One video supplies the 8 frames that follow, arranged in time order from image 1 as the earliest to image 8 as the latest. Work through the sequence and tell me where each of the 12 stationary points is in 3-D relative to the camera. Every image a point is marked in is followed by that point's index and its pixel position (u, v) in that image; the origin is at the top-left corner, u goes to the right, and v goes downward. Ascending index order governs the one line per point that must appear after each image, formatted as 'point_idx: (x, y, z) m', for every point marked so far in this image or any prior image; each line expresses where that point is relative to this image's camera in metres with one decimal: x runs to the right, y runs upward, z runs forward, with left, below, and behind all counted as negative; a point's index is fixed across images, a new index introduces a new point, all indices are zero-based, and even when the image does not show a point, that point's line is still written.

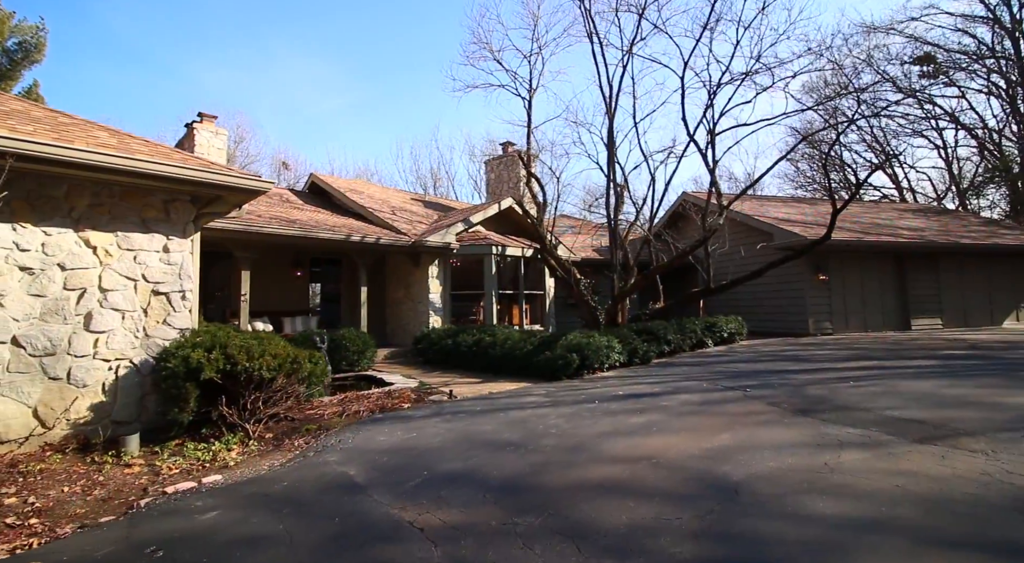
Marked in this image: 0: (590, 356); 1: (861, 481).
0: (+0.9, -0.9, +6.9) m
1: (+1.6, -0.9, +2.8) m
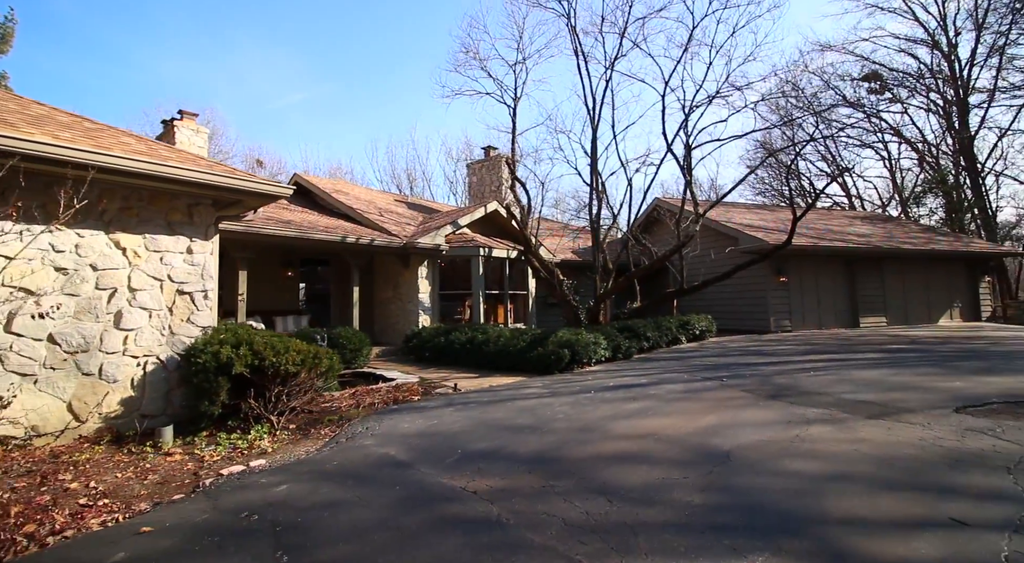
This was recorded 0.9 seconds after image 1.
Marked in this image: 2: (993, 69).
0: (+0.9, -0.9, +7.6) m
1: (+1.8, -1.0, +3.5) m
2: (+14.3, +6.2, +17.5) m
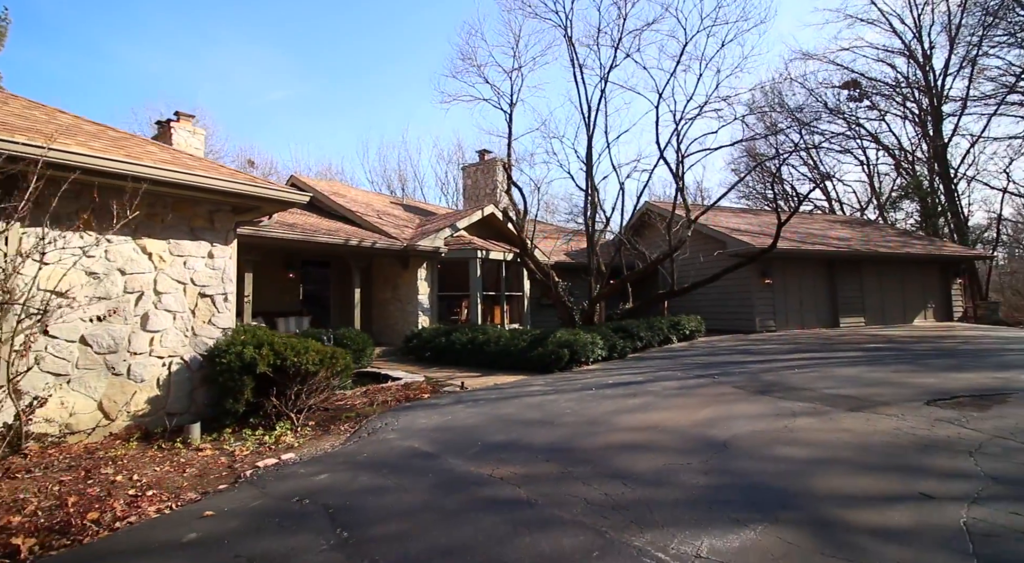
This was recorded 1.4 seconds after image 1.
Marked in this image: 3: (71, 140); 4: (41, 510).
0: (+0.9, -0.9, +8.0) m
1: (+2.0, -1.0, +3.9) m
2: (+14.0, +6.2, +18.2) m
3: (-4.1, +1.4, +5.5) m
4: (-2.9, -1.4, +3.6) m
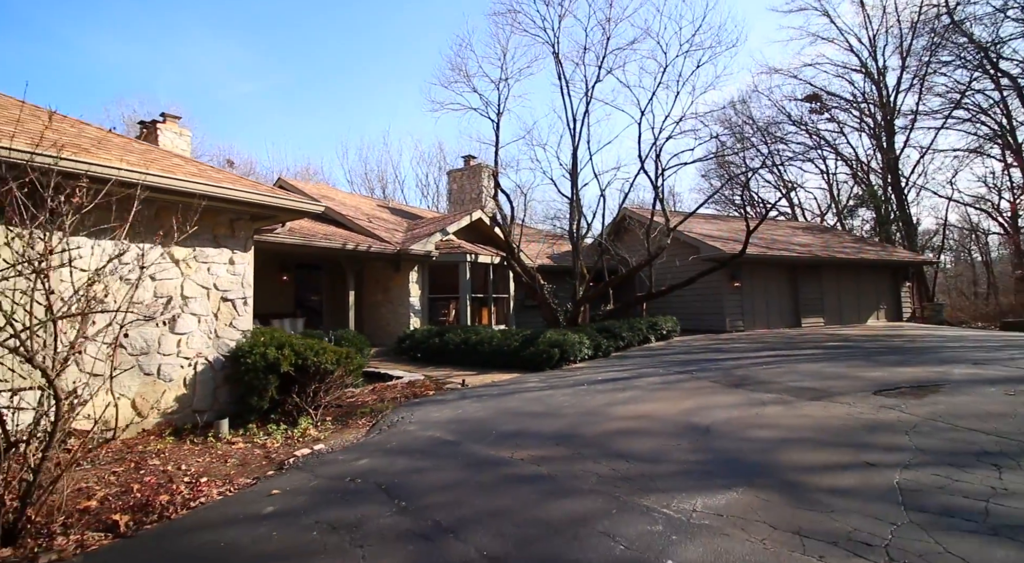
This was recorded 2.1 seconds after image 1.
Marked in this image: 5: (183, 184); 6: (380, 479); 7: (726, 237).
0: (+0.8, -1.0, +8.6) m
1: (+2.1, -1.1, +4.6) m
2: (+13.4, +6.1, +19.5) m
3: (-4.0, +1.3, +5.9) m
4: (-2.8, -1.5, +4.1) m
5: (-3.3, +1.0, +5.9) m
6: (-0.9, -1.3, +4.0) m
7: (+4.7, +1.0, +13.0) m
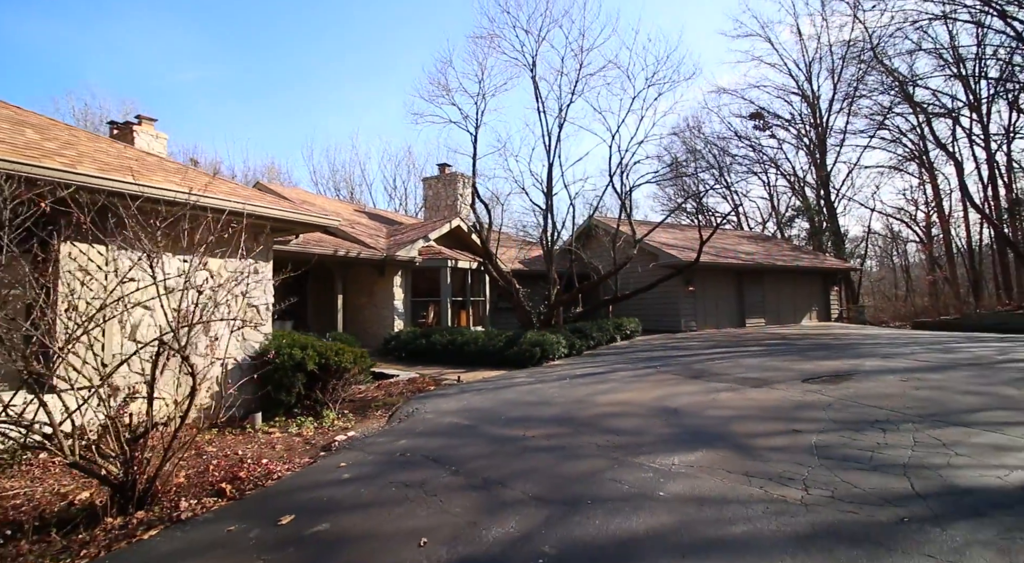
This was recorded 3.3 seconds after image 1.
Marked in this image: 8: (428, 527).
0: (+0.6, -1.1, +9.7) m
1: (+2.2, -1.2, +5.8) m
2: (+12.2, +6.0, +21.6) m
3: (-4.0, +1.2, +6.7) m
4: (-2.6, -1.6, +4.9) m
5: (-3.3, +0.9, +6.7) m
6: (-0.7, -1.4, +5.0) m
7: (+4.1, +0.9, +14.4) m
8: (-0.5, -1.4, +3.3) m
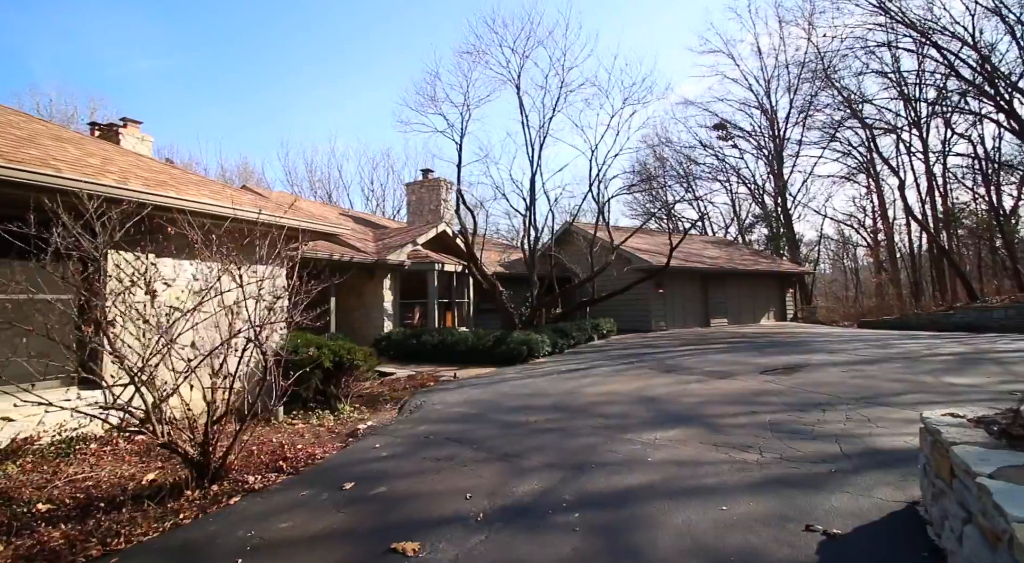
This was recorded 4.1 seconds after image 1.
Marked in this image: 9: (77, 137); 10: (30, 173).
0: (+0.4, -1.2, +10.6) m
1: (+2.2, -1.3, +6.9) m
2: (+11.4, +6.0, +23.2) m
3: (-4.1, +1.1, +7.3) m
4: (-2.6, -1.7, +5.7) m
5: (-3.3, +0.8, +7.4) m
6: (-0.7, -1.5, +5.8) m
7: (+3.6, +0.8, +15.5) m
8: (-0.3, -1.4, +4.2) m
9: (-5.4, +1.8, +7.4) m
10: (-4.4, +1.0, +5.3) m
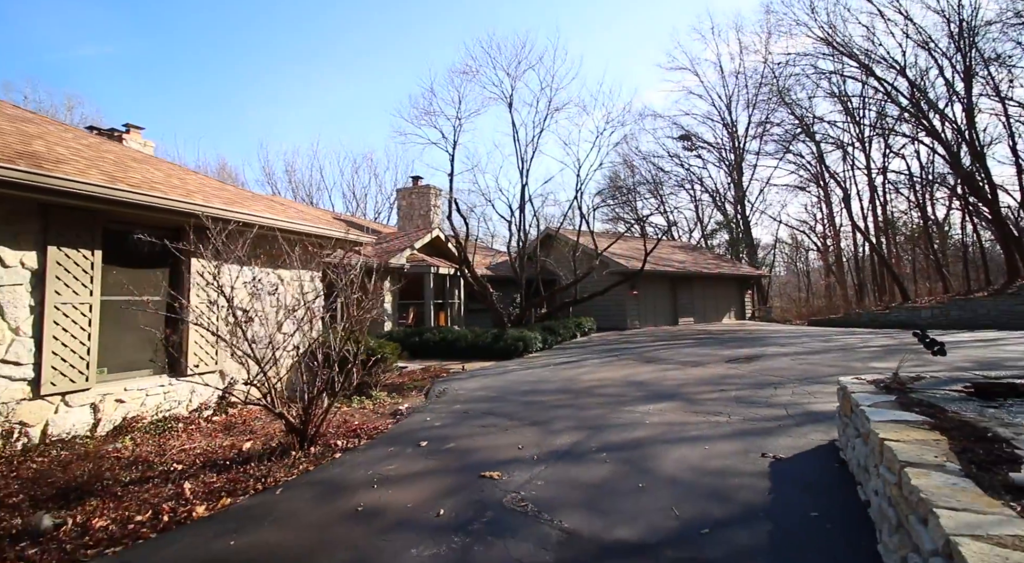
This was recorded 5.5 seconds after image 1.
0: (+0.3, -1.2, +12.1) m
1: (+2.4, -1.3, +8.4) m
2: (+10.6, +5.9, +25.2) m
3: (-3.9, +1.1, +8.5) m
4: (-2.3, -1.7, +7.0) m
5: (-3.1, +0.7, +8.6) m
6: (-0.4, -1.6, +7.2) m
7: (+3.3, +0.7, +17.2) m
8: (+0.1, -1.5, +5.6) m
9: (-5.3, +1.8, +8.5) m
10: (-4.1, +0.9, +6.5) m
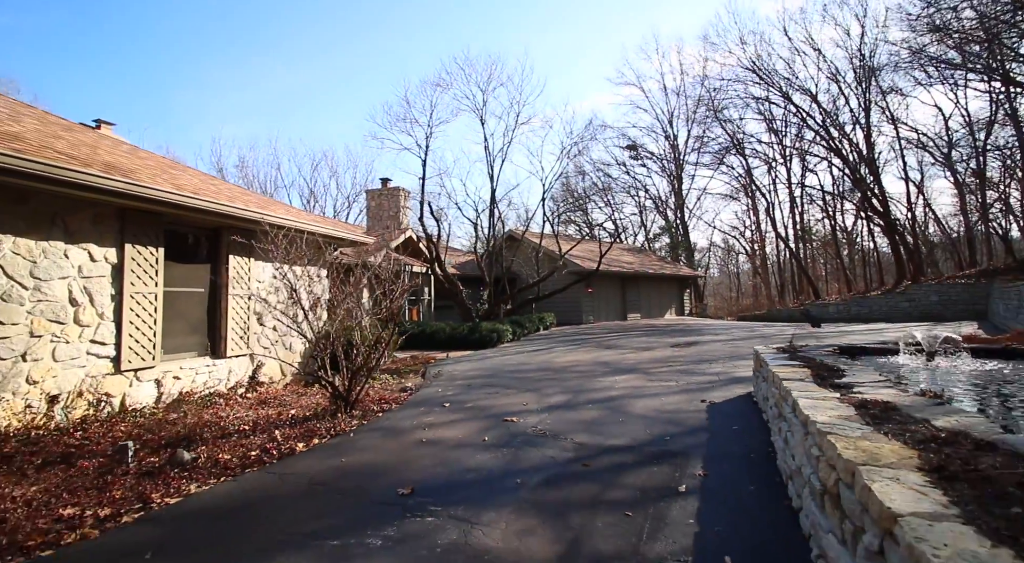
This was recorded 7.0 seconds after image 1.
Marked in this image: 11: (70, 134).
0: (-0.2, -1.2, +13.8) m
1: (+2.1, -1.3, +10.3) m
2: (+8.7, +5.9, +27.8) m
3: (-4.1, +1.1, +9.8) m
4: (-2.4, -1.7, +8.4) m
5: (-3.3, +0.8, +10.0) m
6: (-0.5, -1.5, +8.8) m
7: (+2.2, +0.7, +19.1) m
8: (+0.1, -1.5, +7.3) m
9: (-5.5, +1.8, +9.7) m
10: (-4.1, +1.0, +7.8) m
11: (-6.3, +2.1, +8.4) m
